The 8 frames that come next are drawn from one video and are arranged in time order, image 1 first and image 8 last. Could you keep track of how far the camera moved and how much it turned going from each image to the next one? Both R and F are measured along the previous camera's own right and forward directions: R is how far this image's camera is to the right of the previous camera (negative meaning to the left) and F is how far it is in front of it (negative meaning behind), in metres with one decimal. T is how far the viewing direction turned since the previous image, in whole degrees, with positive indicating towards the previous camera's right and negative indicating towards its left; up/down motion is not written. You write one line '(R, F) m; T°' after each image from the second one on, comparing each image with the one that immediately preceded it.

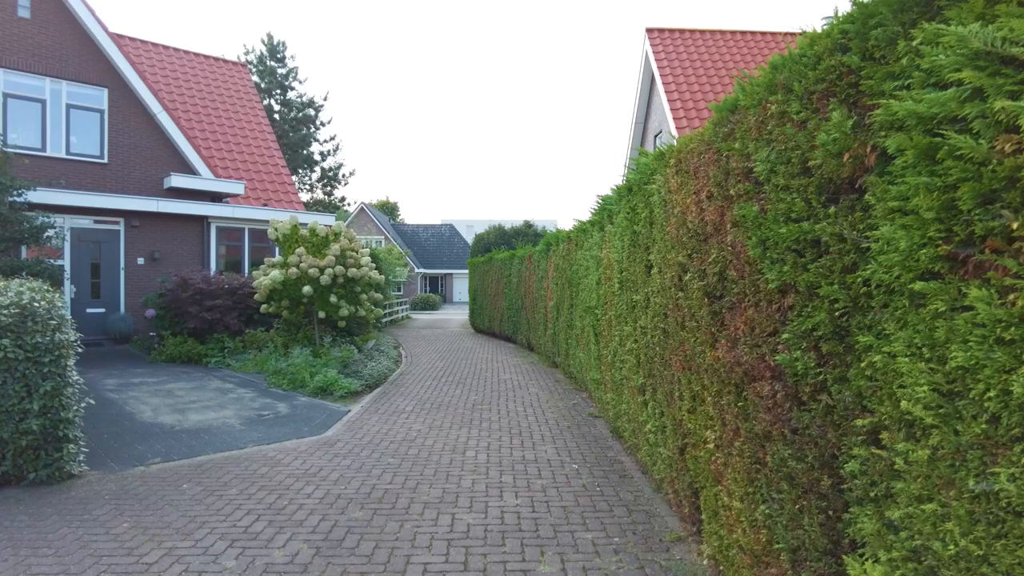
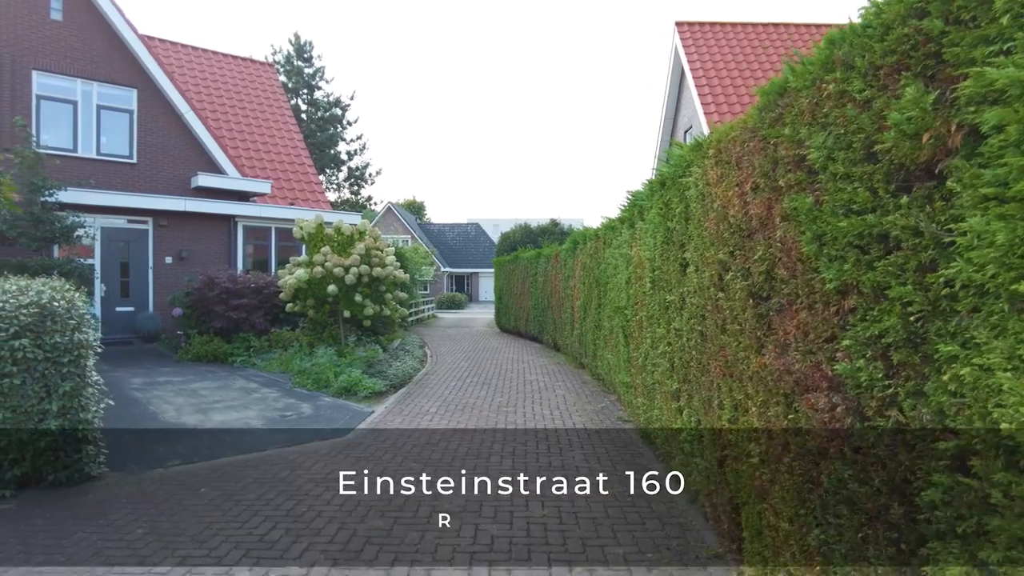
(0.0, +0.2) m; -2°
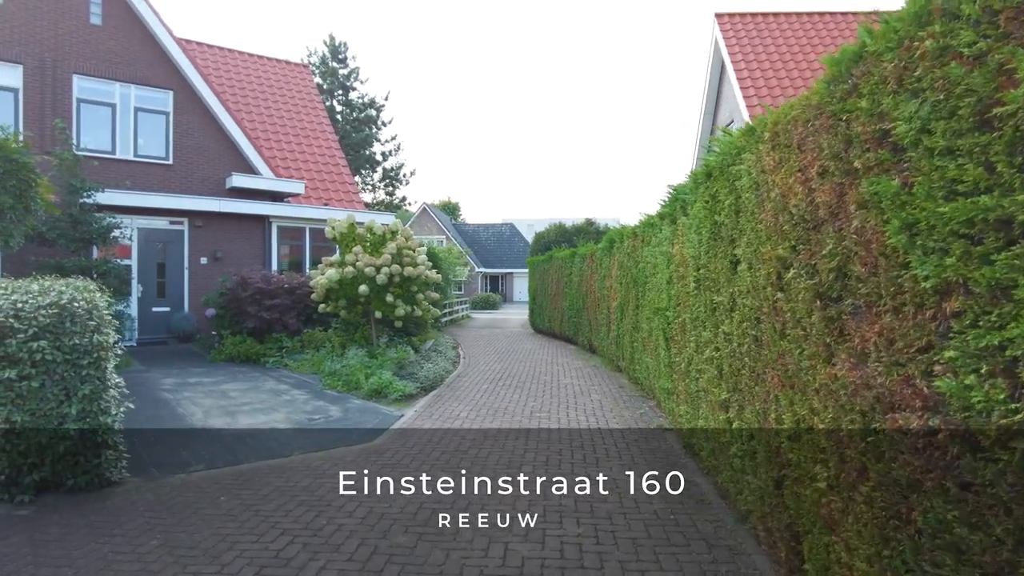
(0.0, +0.4) m; -3°
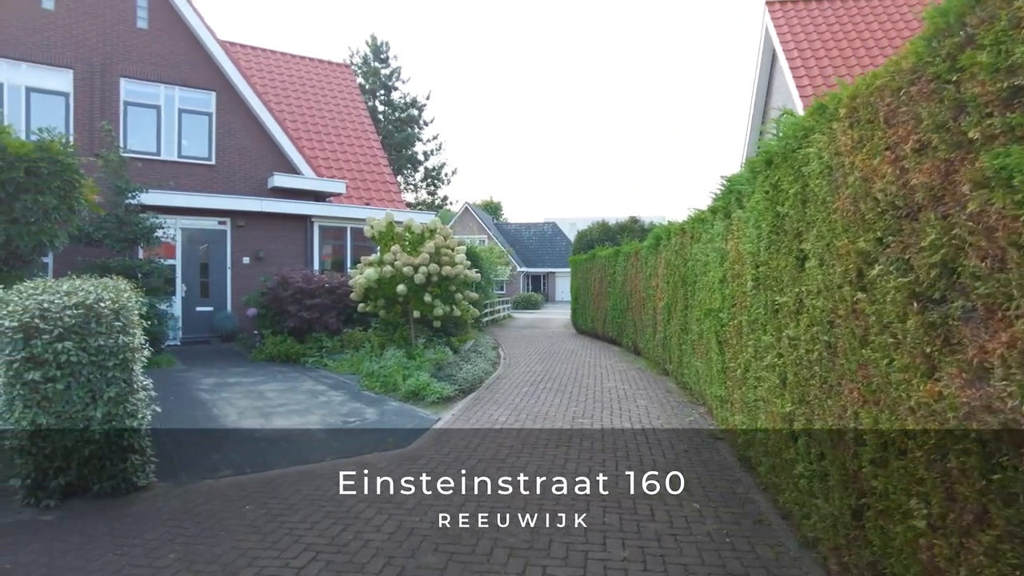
(0.0, +0.4) m; -4°
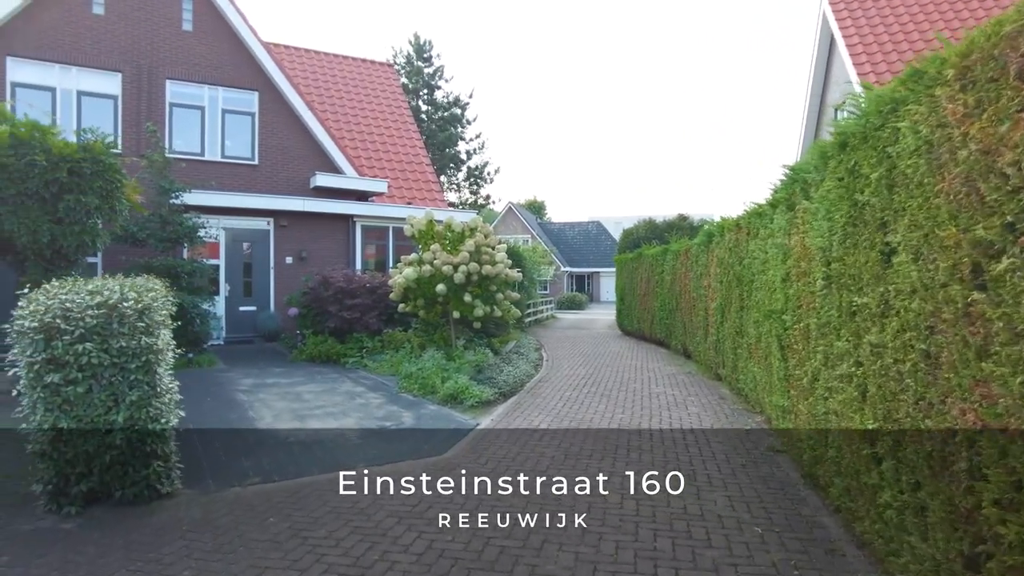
(0.0, +0.4) m; -4°
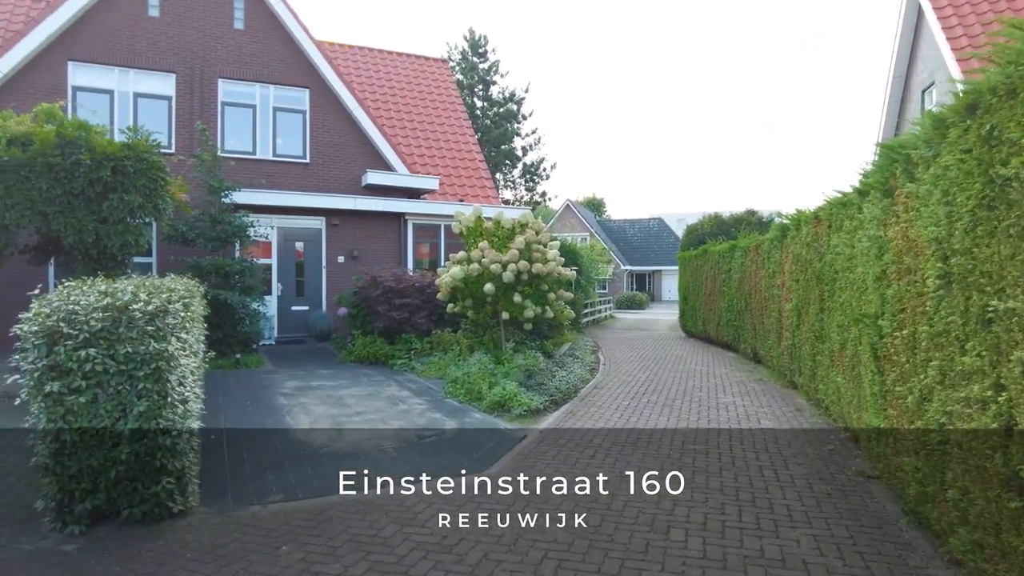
(+0.1, +0.7) m; -5°
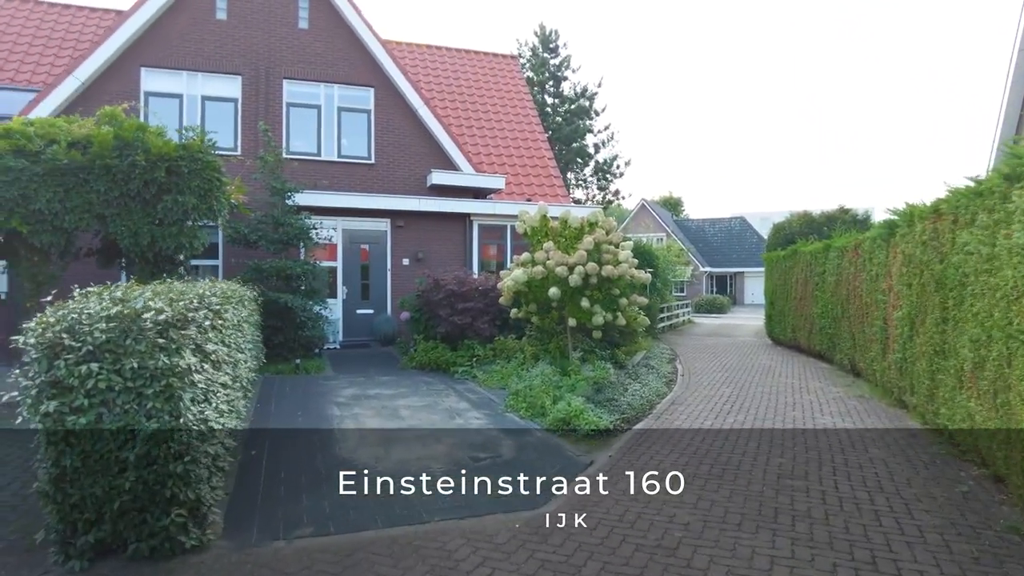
(+0.1, +0.8) m; -7°
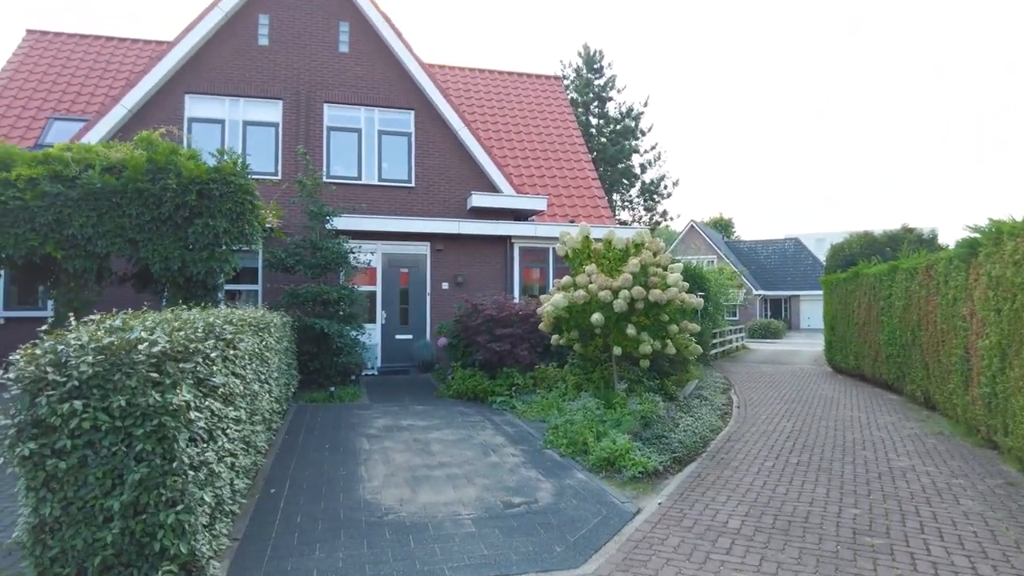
(+0.1, +0.5) m; -4°
